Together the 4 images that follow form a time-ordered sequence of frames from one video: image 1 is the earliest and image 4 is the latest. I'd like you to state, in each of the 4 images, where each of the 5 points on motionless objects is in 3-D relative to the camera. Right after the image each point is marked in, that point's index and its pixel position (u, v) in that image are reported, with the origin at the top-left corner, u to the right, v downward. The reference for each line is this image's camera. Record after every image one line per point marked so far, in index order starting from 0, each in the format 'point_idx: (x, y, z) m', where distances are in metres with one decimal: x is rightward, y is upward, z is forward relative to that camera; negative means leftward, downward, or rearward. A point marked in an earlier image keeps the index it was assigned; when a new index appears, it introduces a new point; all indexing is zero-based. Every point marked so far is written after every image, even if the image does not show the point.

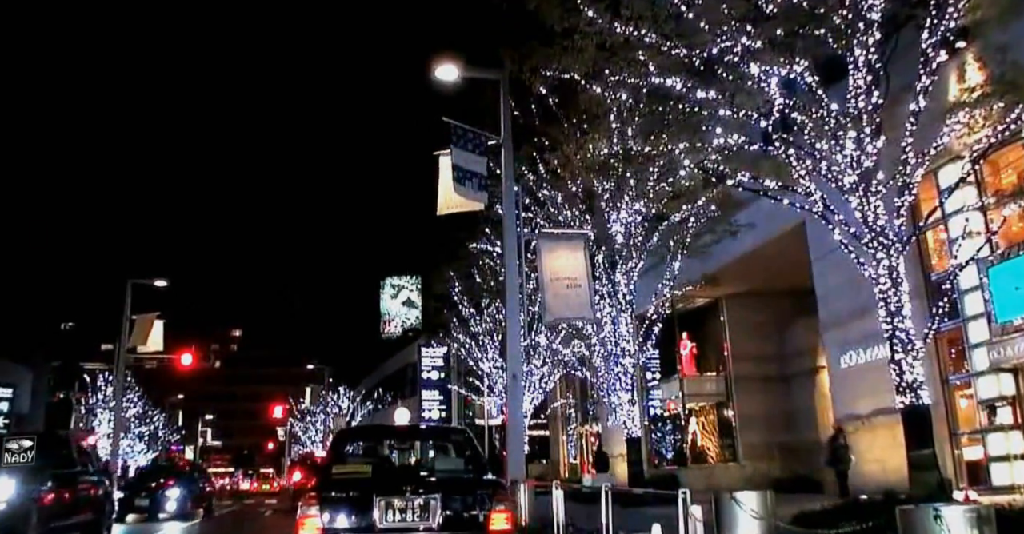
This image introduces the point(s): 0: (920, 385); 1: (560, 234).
0: (+5.3, -1.5, +10.6) m
1: (+0.9, +0.6, +14.9) m
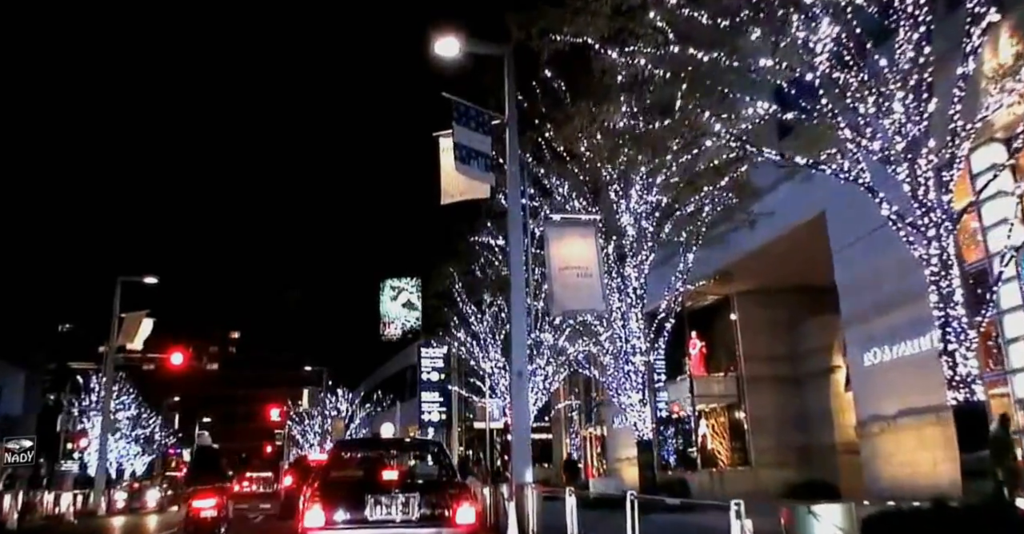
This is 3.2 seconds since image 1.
0: (+5.4, -1.3, +9.5) m
1: (+0.9, +0.8, +13.8) m
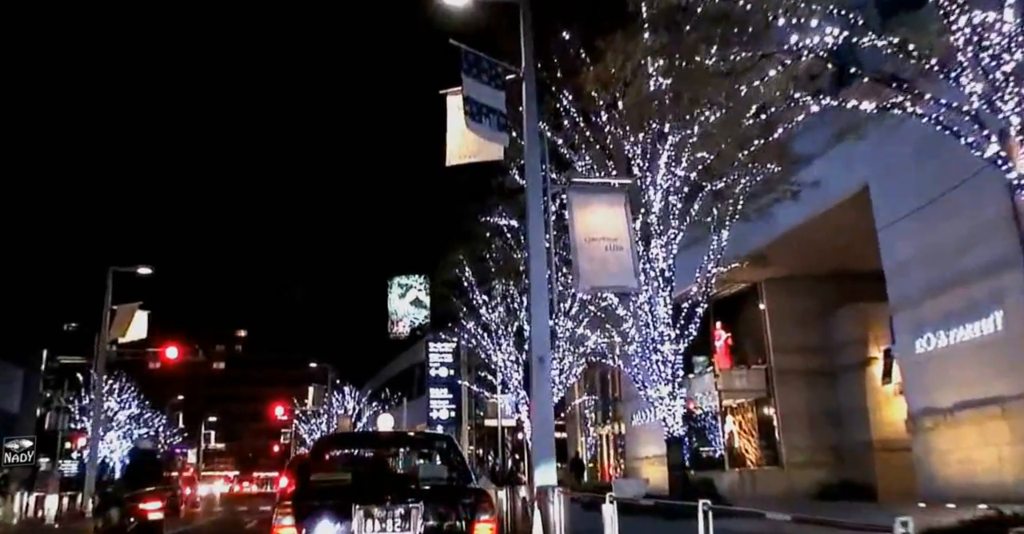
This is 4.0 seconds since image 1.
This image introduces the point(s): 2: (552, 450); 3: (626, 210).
0: (+5.6, -0.9, +7.8) m
1: (+1.2, +1.2, +12.1) m
2: (+0.5, -2.3, +10.4) m
3: (+1.7, +0.8, +12.1) m
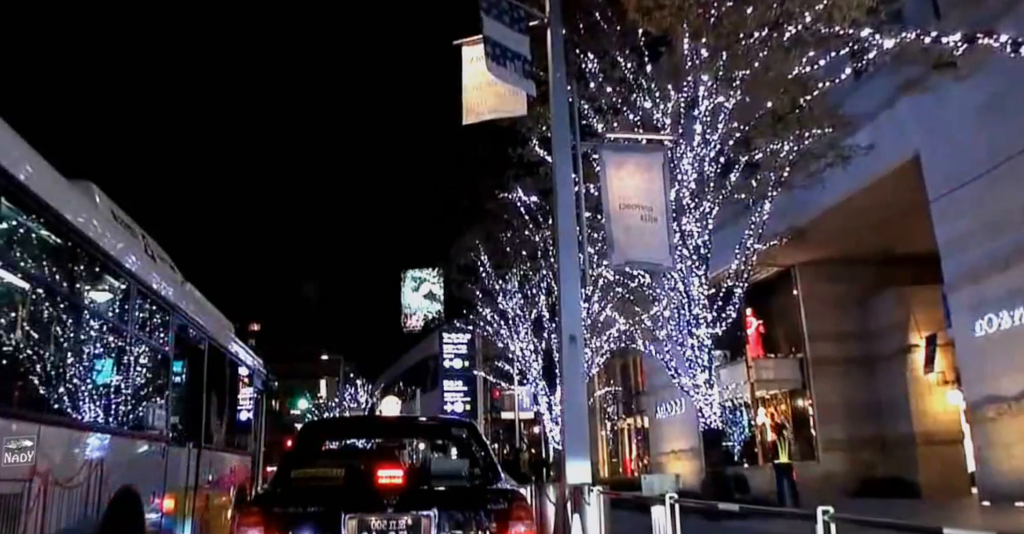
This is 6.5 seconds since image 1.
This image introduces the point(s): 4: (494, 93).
0: (+5.9, -0.5, +6.3) m
1: (+1.5, +1.6, +10.7) m
2: (+0.8, -1.9, +9.0) m
3: (+2.0, +1.3, +10.6) m
4: (-0.2, +2.2, +10.6) m
